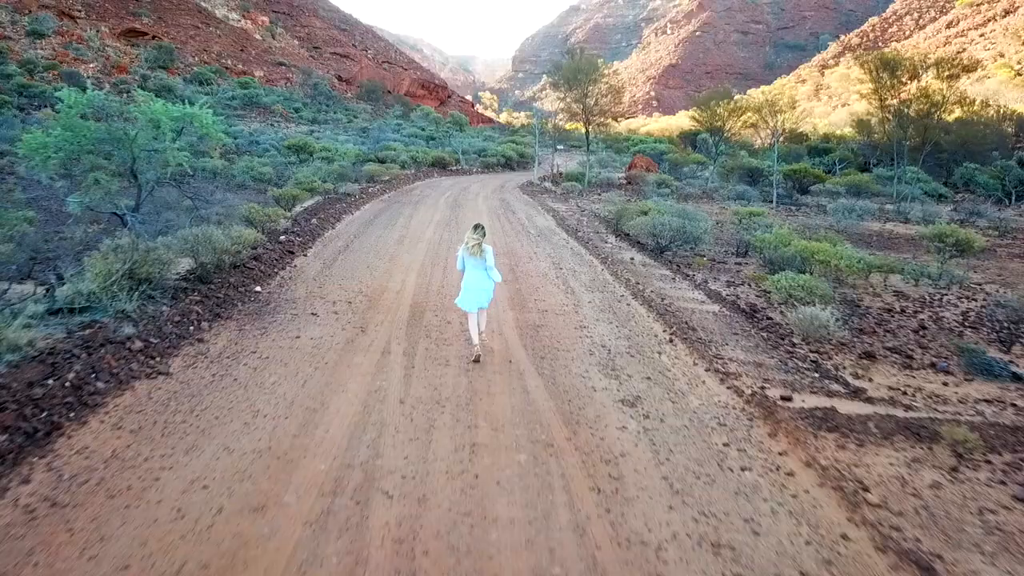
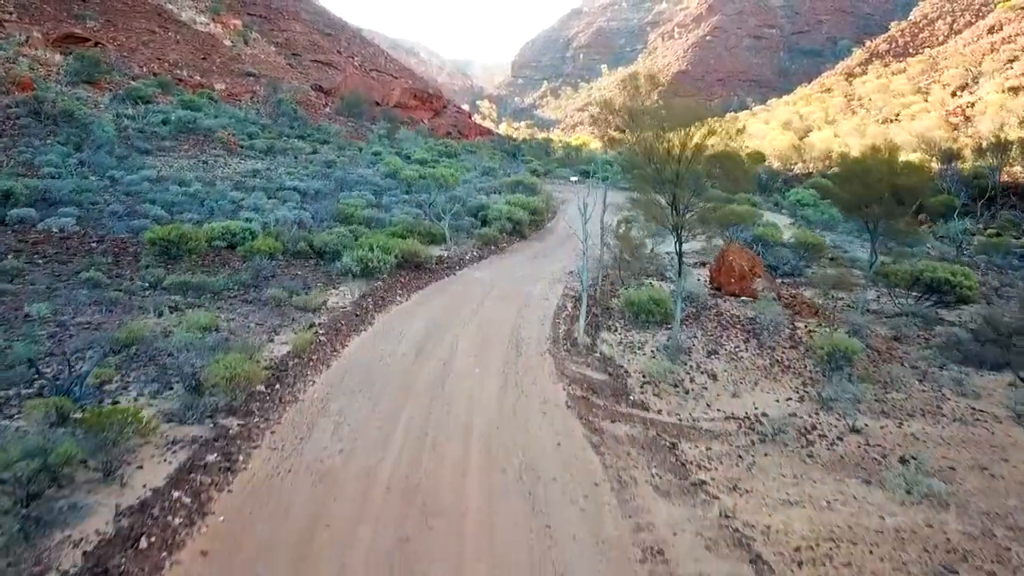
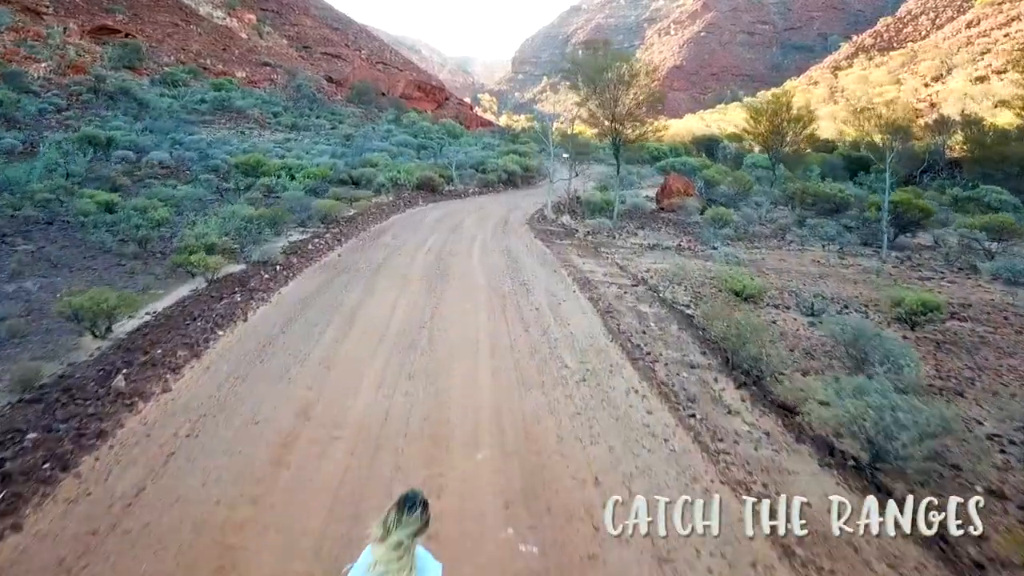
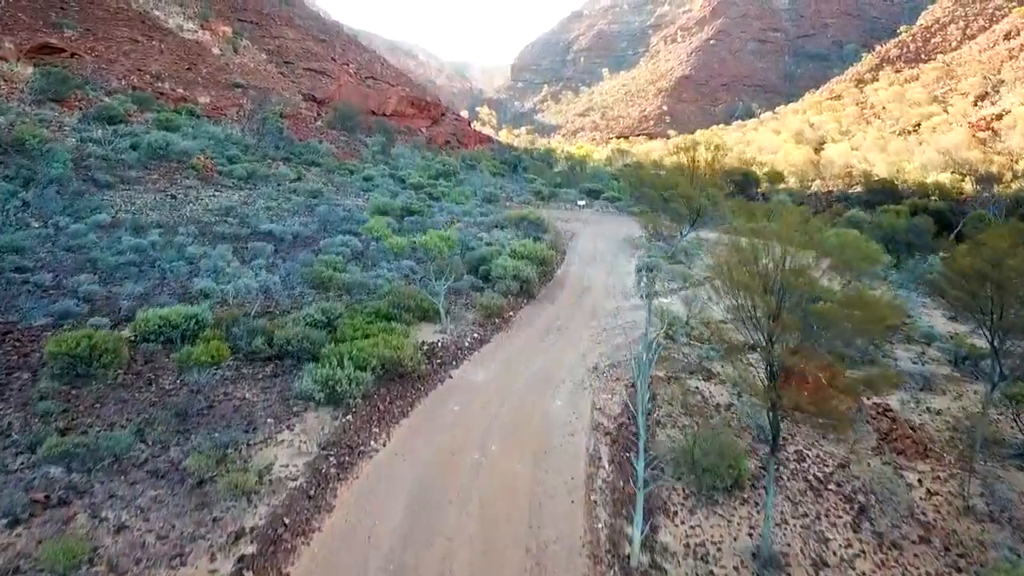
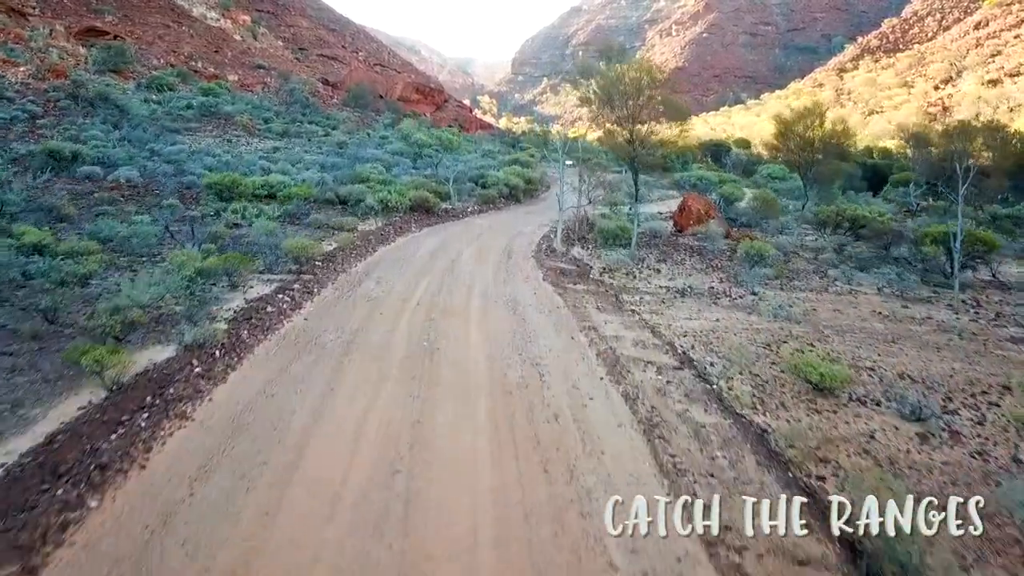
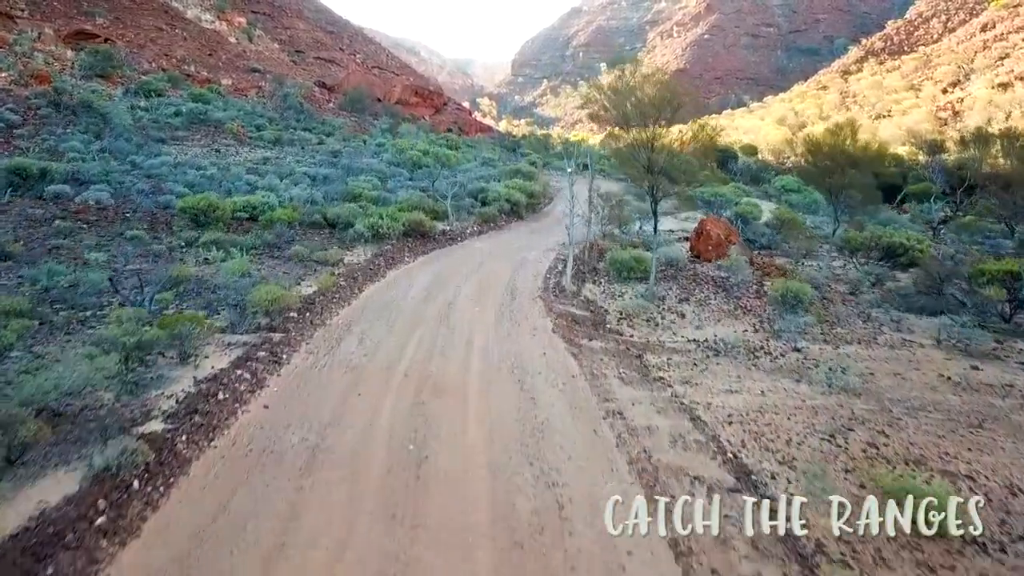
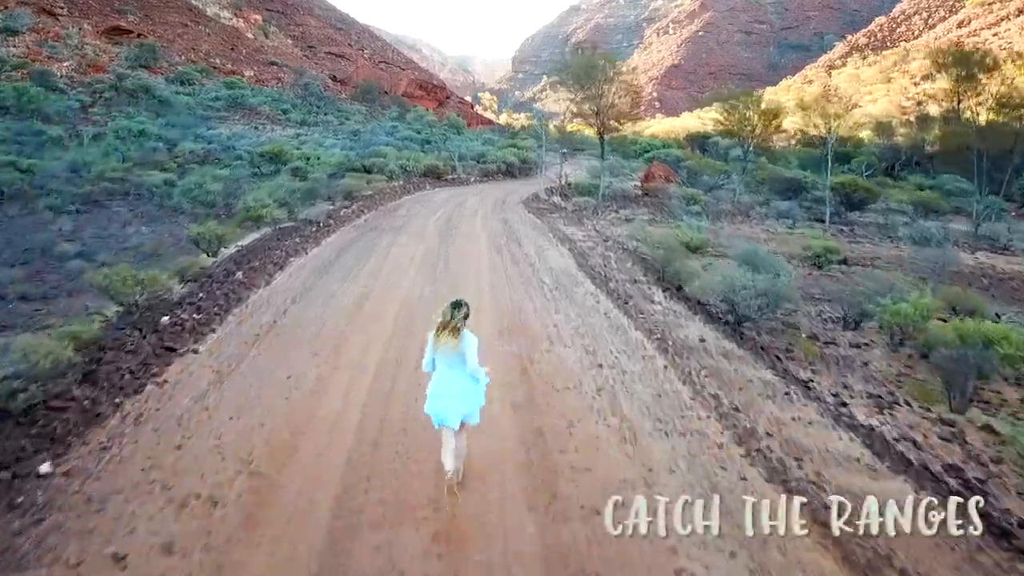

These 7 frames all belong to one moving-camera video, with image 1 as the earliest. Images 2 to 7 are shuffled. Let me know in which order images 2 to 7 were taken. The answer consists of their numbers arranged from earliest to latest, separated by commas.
7, 3, 5, 6, 2, 4
